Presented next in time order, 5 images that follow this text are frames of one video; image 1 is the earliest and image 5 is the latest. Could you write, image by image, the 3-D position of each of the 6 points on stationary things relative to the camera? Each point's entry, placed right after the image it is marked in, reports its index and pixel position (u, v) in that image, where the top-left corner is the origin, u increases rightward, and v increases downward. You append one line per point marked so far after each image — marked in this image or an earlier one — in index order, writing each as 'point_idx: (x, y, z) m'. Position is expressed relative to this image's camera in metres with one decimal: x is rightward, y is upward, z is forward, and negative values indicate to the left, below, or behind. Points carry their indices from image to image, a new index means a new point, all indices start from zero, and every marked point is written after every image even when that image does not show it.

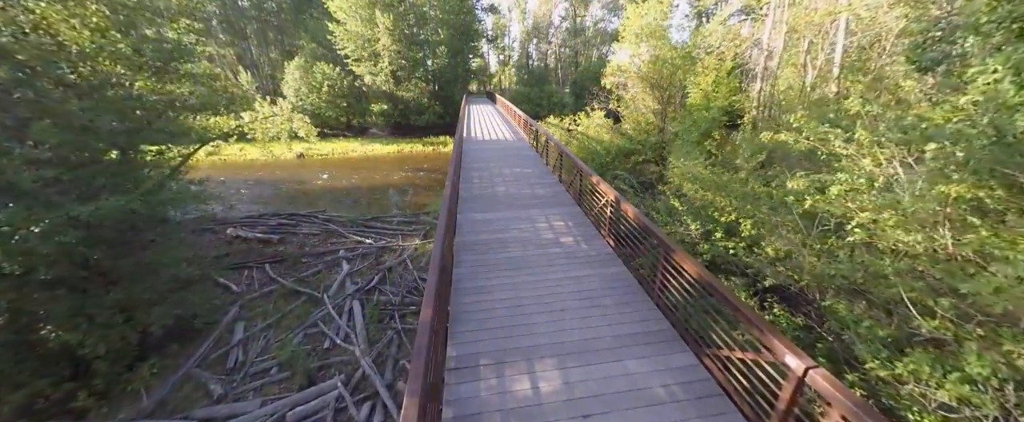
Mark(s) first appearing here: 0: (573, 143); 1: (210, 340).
0: (+2.0, +2.1, +10.5) m
1: (-4.2, -1.8, +4.5) m
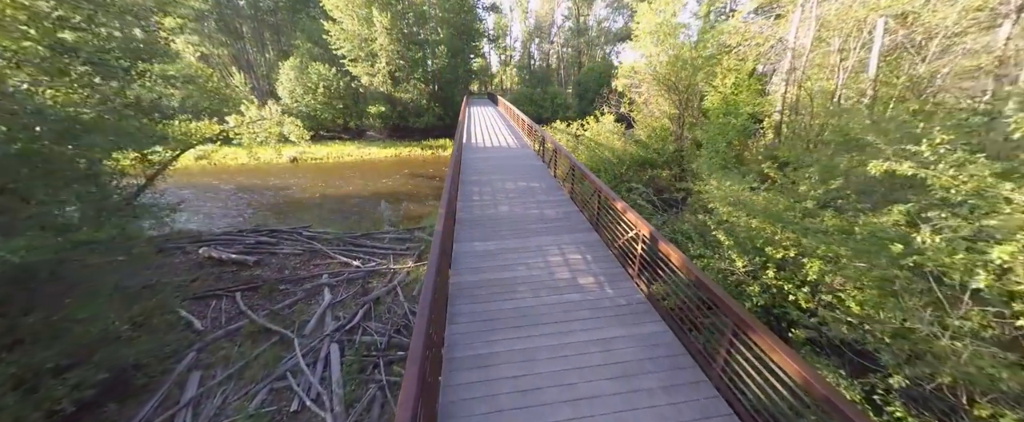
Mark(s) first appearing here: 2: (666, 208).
0: (+2.1, +1.7, +9.7) m
1: (-4.2, -2.2, +3.7) m
2: (+3.4, 0.0, +7.1) m
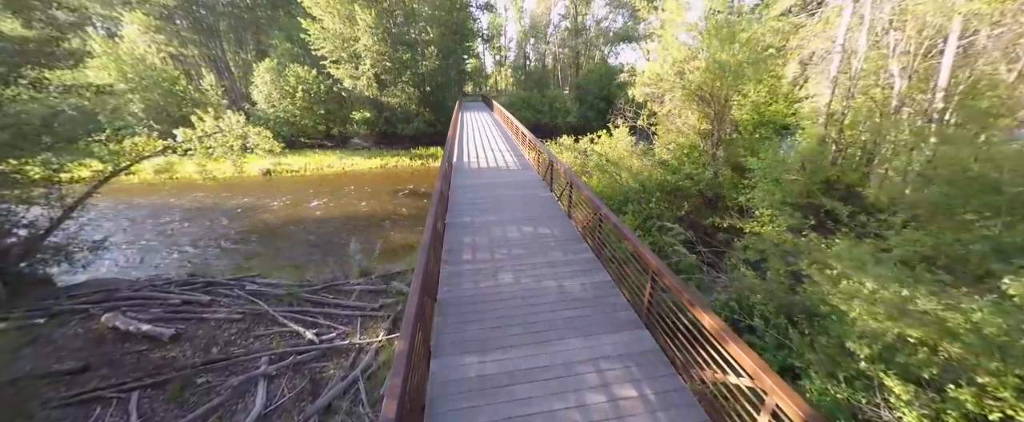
0: (+2.1, +0.9, +8.2) m
1: (-4.0, -3.0, +2.1) m
2: (+3.5, -0.8, +5.6) m
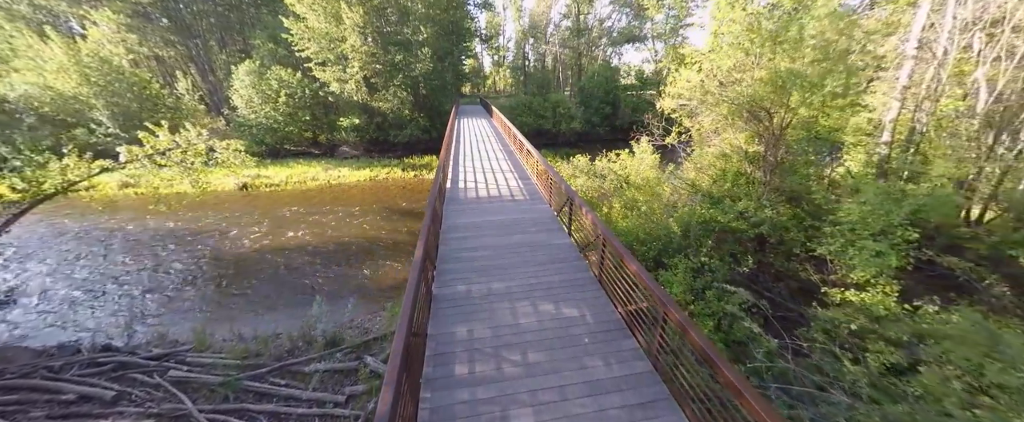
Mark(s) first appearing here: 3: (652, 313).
0: (+2.2, +0.1, +6.8) m
1: (-3.9, -3.9, +0.7) m
2: (+3.6, -1.6, +4.2) m
3: (+1.3, -0.8, +2.8) m
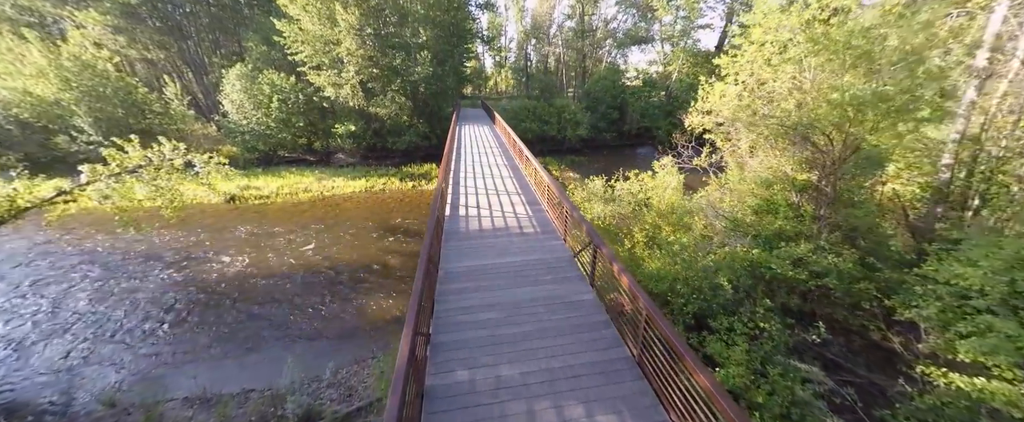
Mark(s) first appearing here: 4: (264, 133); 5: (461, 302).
0: (+2.4, -0.5, +6.0) m
1: (-3.7, -4.5, -0.1) m
2: (+3.7, -2.2, +3.4) m
3: (+1.4, -1.4, +2.0) m
4: (-13.1, +4.1, +16.9) m
5: (-0.6, -1.1, +4.1) m
